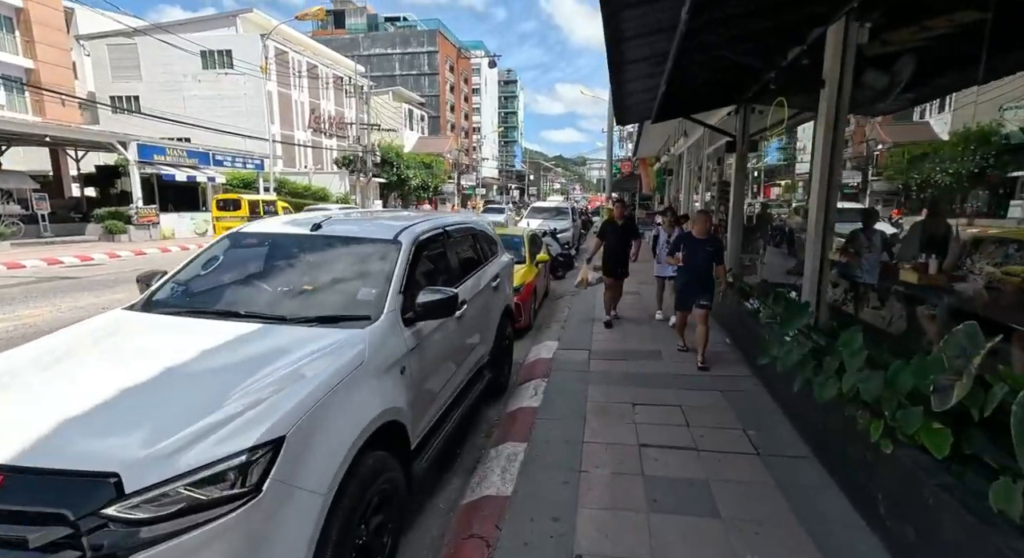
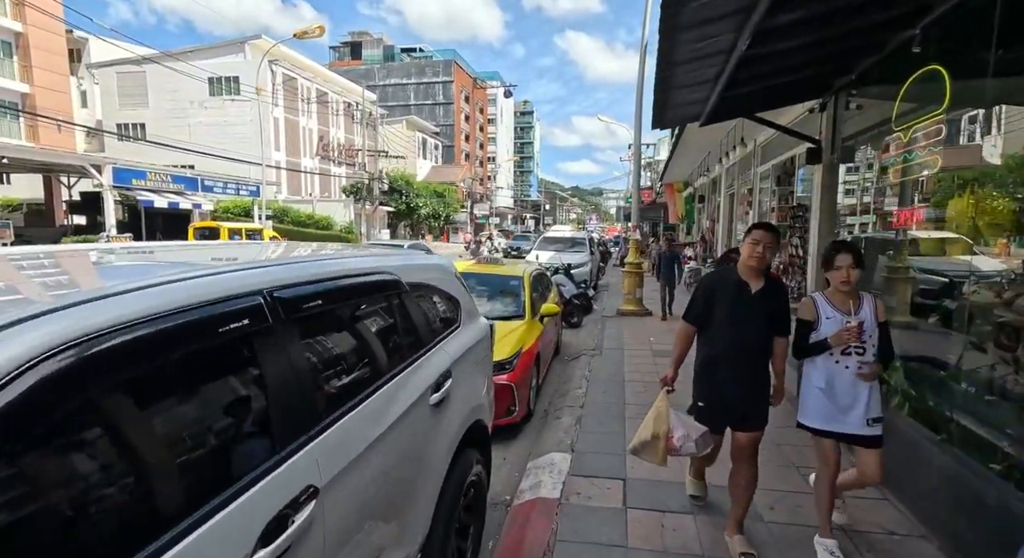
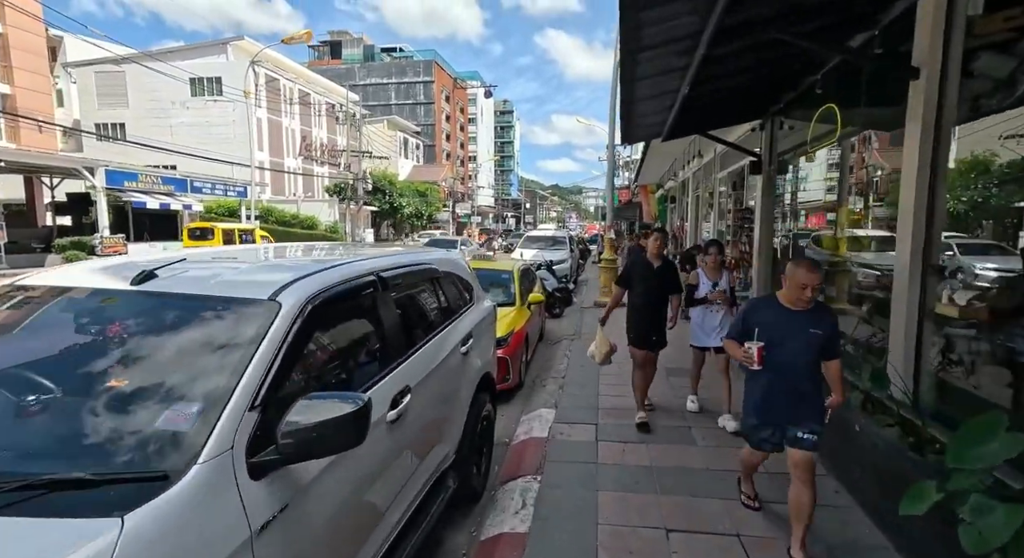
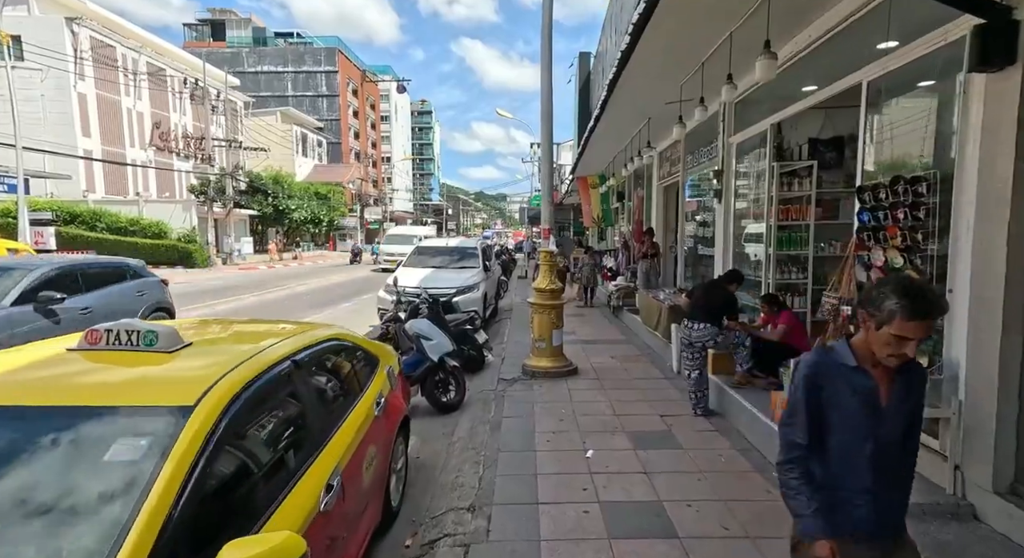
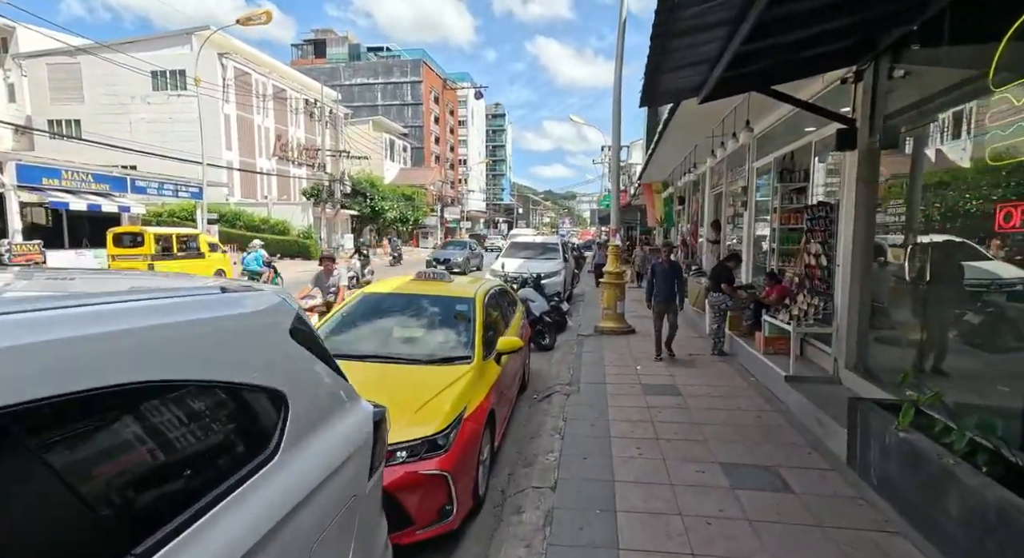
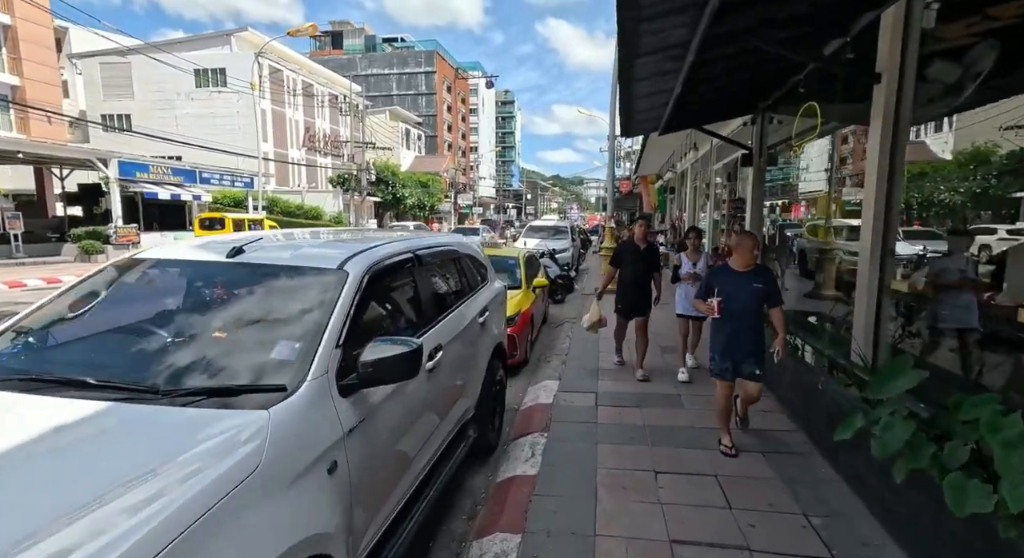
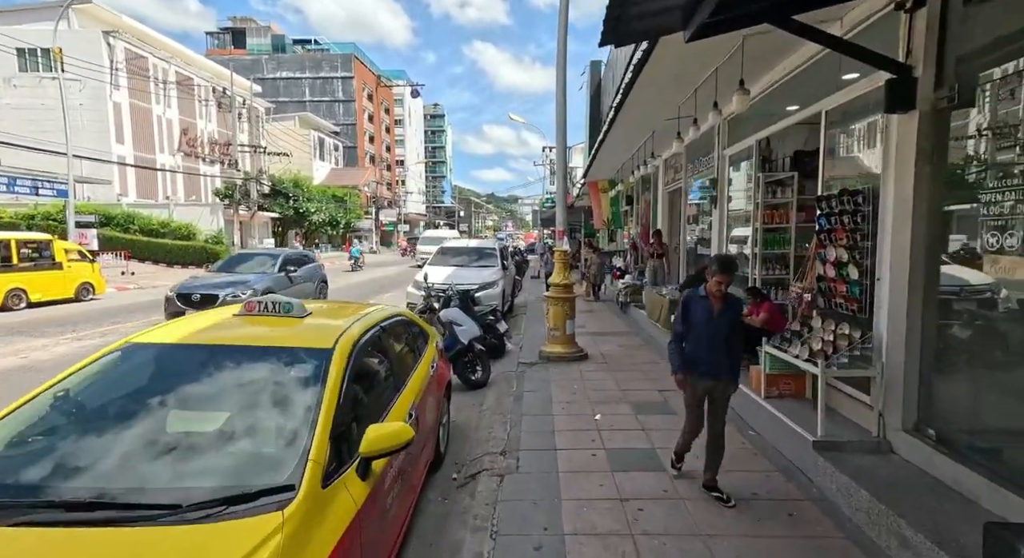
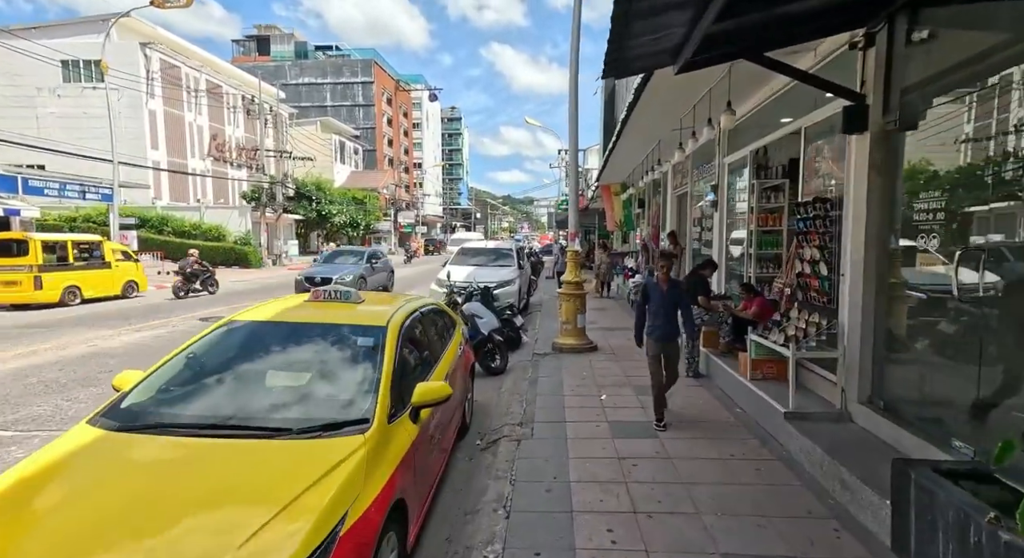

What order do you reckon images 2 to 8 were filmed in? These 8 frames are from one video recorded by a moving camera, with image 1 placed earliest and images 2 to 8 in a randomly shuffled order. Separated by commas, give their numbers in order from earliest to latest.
6, 3, 2, 5, 8, 7, 4
